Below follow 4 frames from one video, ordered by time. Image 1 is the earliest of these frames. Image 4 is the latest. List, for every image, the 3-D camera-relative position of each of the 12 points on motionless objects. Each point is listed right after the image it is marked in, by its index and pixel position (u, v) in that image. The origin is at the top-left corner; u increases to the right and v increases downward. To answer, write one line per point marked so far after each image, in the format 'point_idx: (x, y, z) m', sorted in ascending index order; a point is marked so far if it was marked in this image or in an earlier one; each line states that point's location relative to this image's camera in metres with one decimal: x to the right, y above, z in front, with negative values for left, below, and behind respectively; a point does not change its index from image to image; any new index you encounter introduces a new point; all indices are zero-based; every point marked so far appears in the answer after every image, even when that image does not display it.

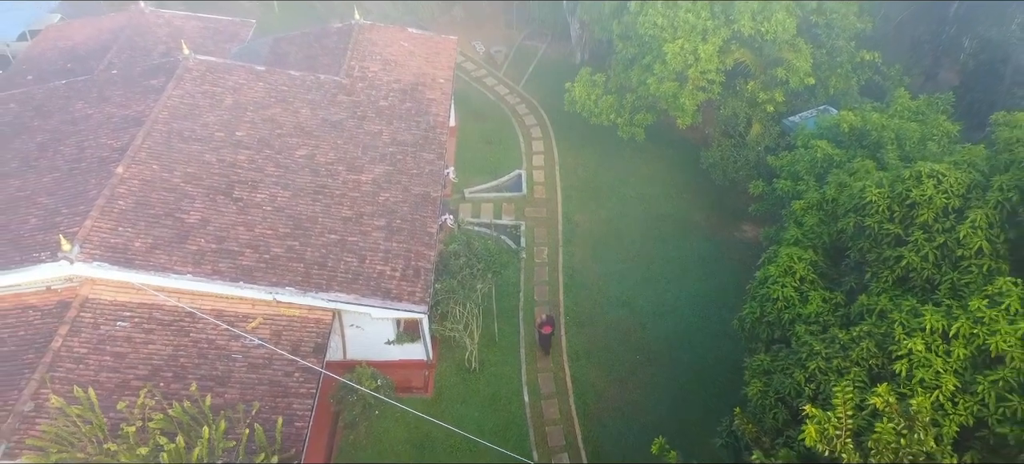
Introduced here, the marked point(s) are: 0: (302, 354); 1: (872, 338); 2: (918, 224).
0: (-4.6, -2.7, +13.5) m
1: (+4.8, -1.4, +8.2) m
2: (+6.0, +0.1, +9.0) m
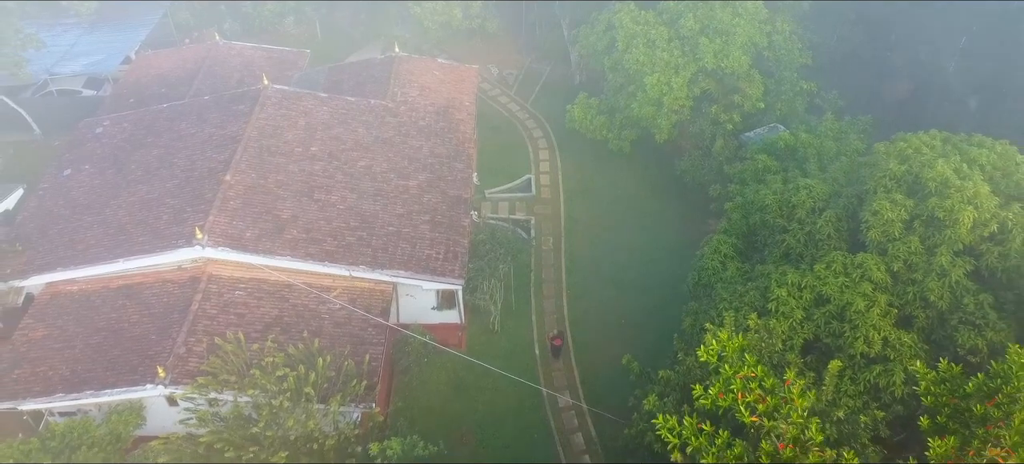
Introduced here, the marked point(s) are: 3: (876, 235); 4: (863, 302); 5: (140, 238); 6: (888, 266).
0: (-4.2, -2.5, +18.2) m
1: (+5.2, -1.2, +12.8) m
2: (+6.5, +0.3, +13.7) m
3: (+7.3, 0.0, +12.1) m
4: (+6.5, -1.3, +11.3) m
5: (-11.2, -0.2, +18.3) m
6: (+7.3, -0.7, +11.7) m
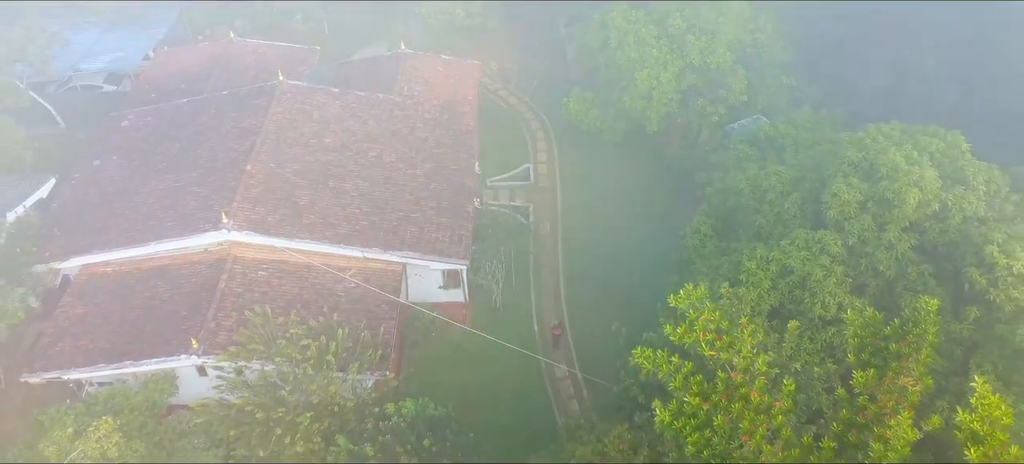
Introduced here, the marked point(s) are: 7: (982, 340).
0: (-4.1, -2.0, +19.8) m
1: (+5.3, -0.8, +14.4) m
2: (+6.5, +0.8, +15.3) m
3: (+7.3, +0.4, +13.7) m
4: (+6.5, -0.9, +12.9) m
5: (-11.2, +0.3, +19.9) m
6: (+7.3, -0.2, +13.4) m
7: (+9.1, -2.1, +11.8) m
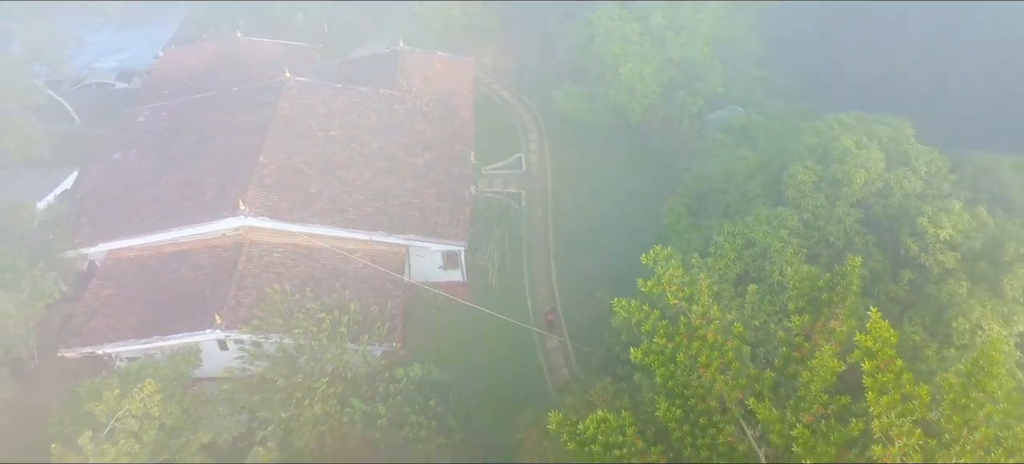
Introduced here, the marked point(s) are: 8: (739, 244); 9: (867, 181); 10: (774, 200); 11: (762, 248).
0: (-4.3, -1.4, +21.4) m
1: (+5.2, -0.2, +16.2) m
2: (+6.4, +1.4, +17.1) m
3: (+7.2, +1.0, +15.5) m
4: (+6.5, -0.3, +14.7) m
5: (-11.4, +0.8, +21.5) m
6: (+7.2, +0.4, +15.2) m
7: (+9.0, -1.5, +13.7) m
8: (+5.7, -0.3, +15.3) m
9: (+8.8, +1.2, +15.0) m
10: (+7.0, +0.9, +16.4) m
11: (+6.1, -0.4, +15.0) m
